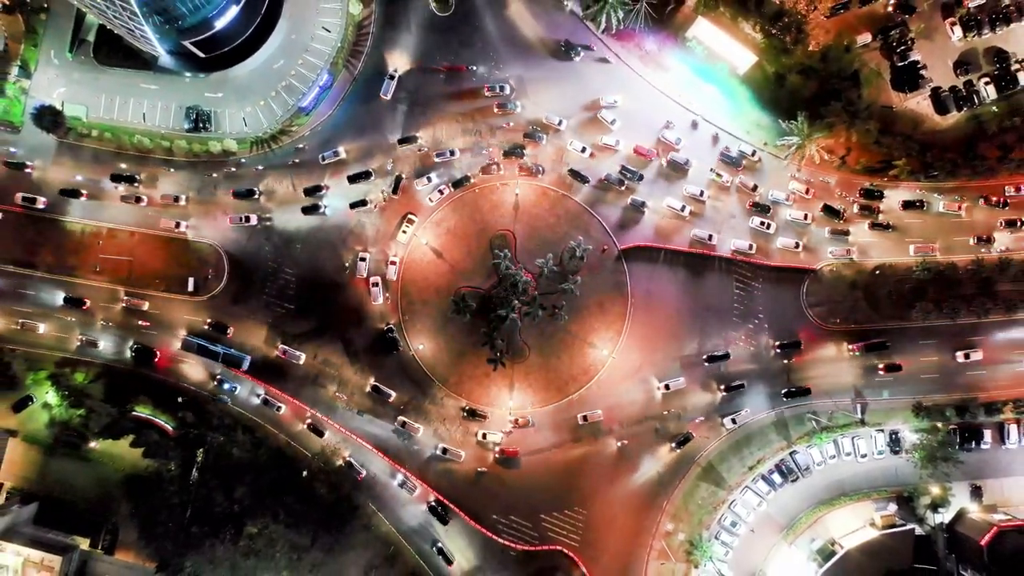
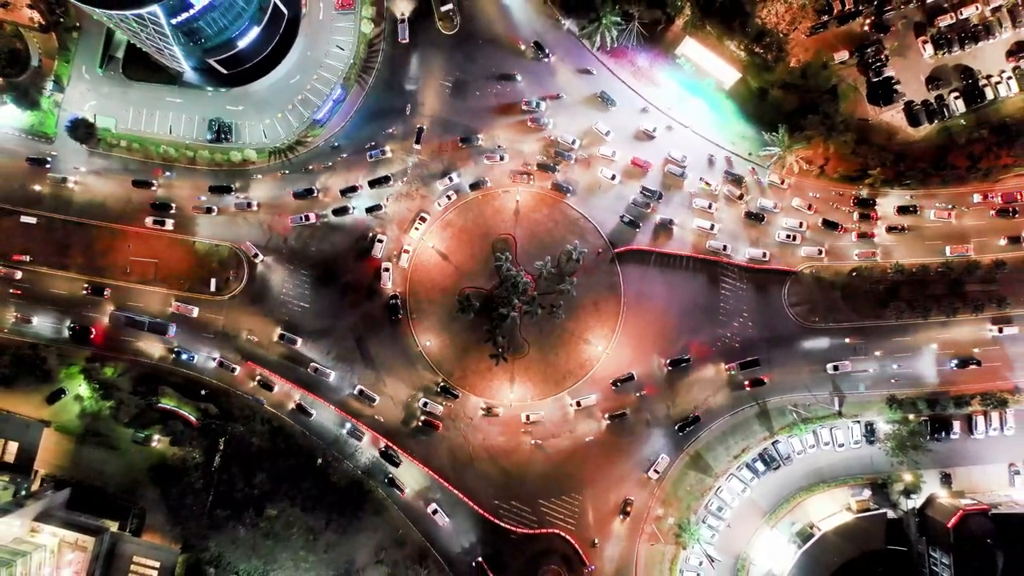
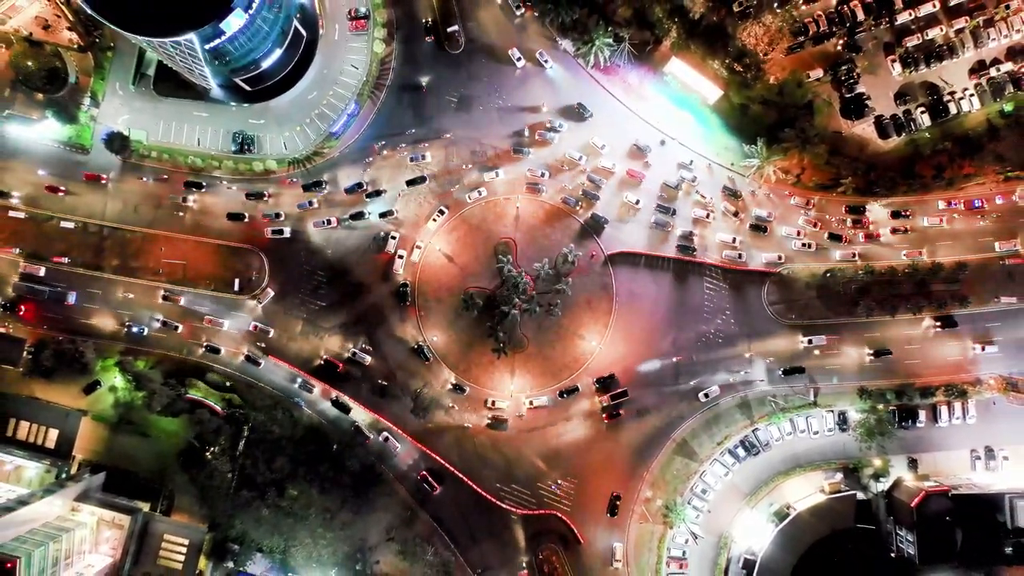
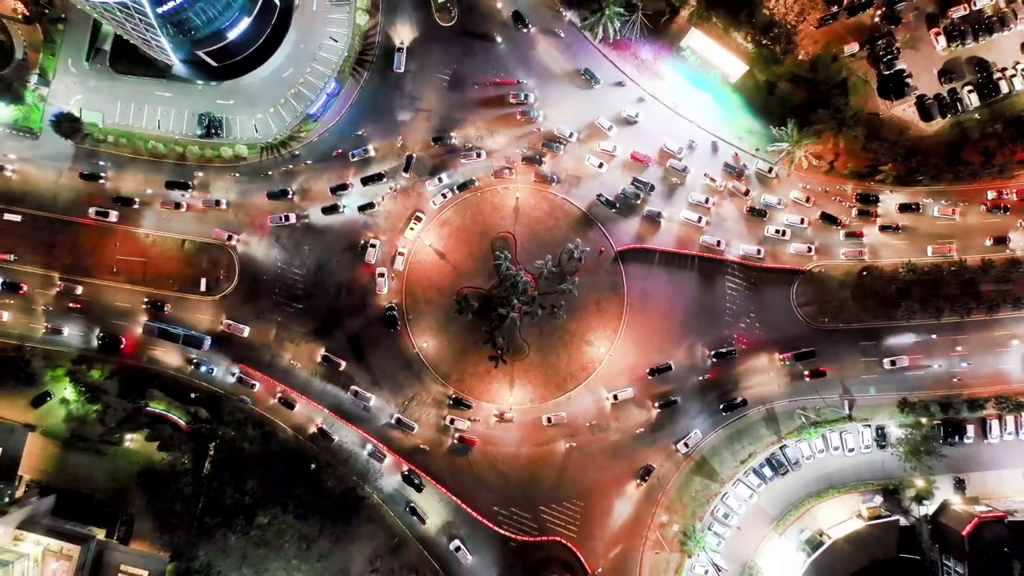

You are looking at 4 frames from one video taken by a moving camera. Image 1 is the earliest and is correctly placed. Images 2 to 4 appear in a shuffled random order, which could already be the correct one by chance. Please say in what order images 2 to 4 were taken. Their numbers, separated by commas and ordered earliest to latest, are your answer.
4, 2, 3
